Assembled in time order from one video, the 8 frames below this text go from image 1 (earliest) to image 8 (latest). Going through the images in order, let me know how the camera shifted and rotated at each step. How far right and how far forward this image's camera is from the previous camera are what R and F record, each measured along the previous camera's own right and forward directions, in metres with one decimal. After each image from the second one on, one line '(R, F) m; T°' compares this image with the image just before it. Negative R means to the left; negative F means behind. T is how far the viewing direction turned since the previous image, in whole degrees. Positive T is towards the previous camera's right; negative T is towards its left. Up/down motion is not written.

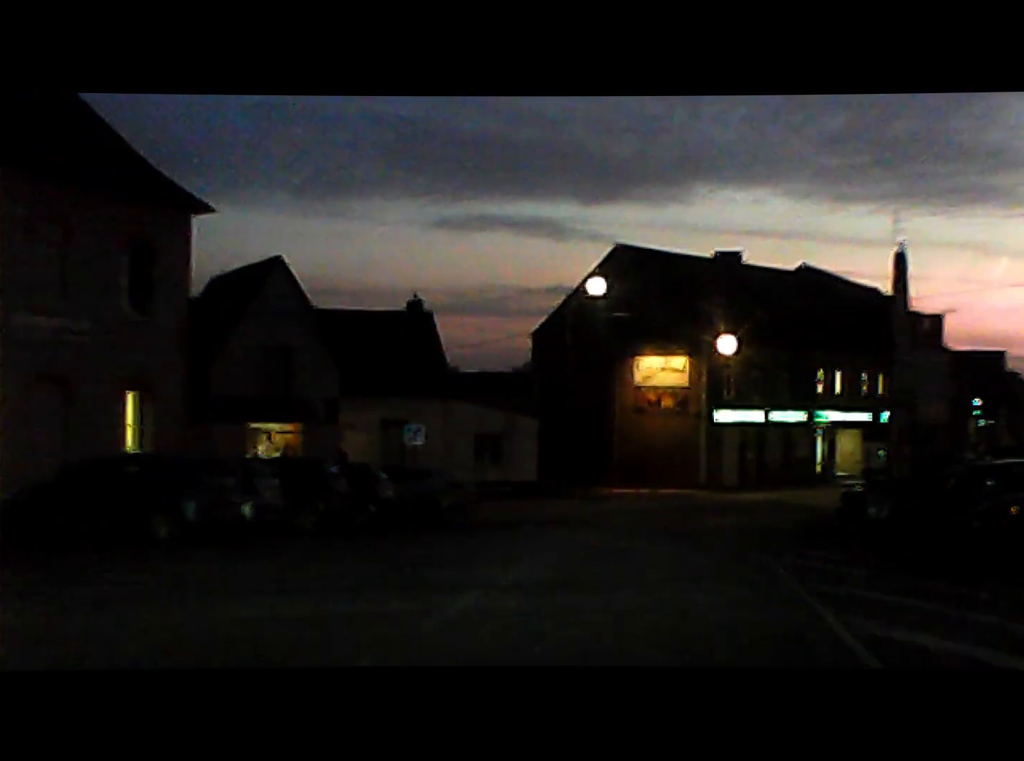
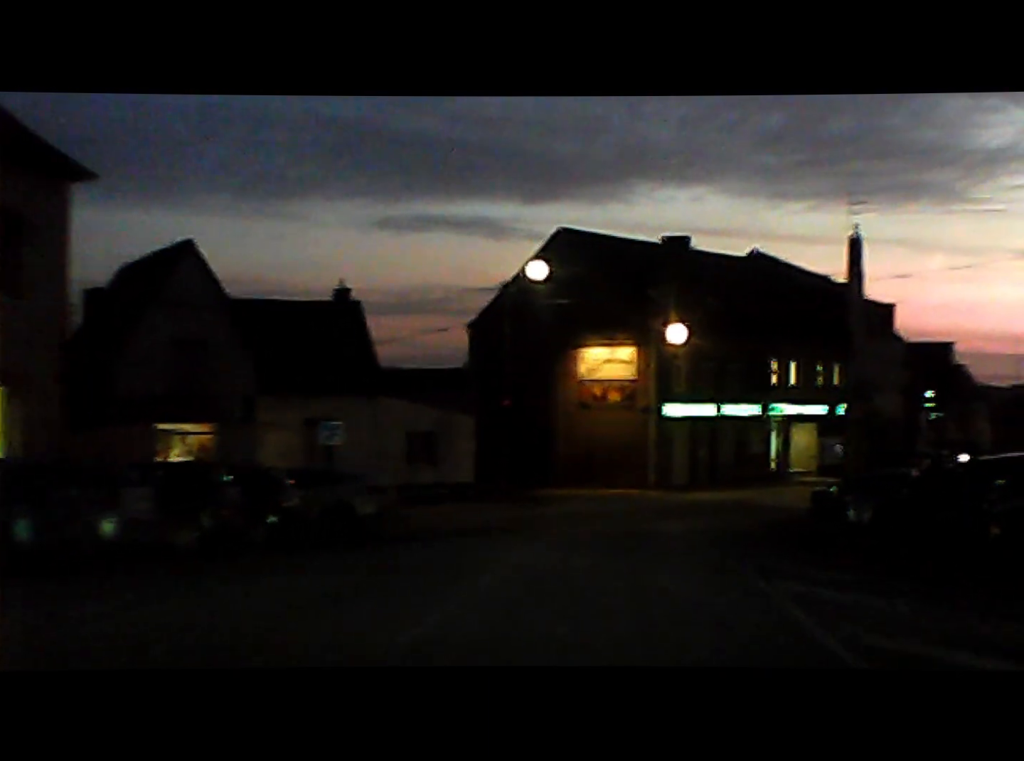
(+0.2, +2.8) m; +3°
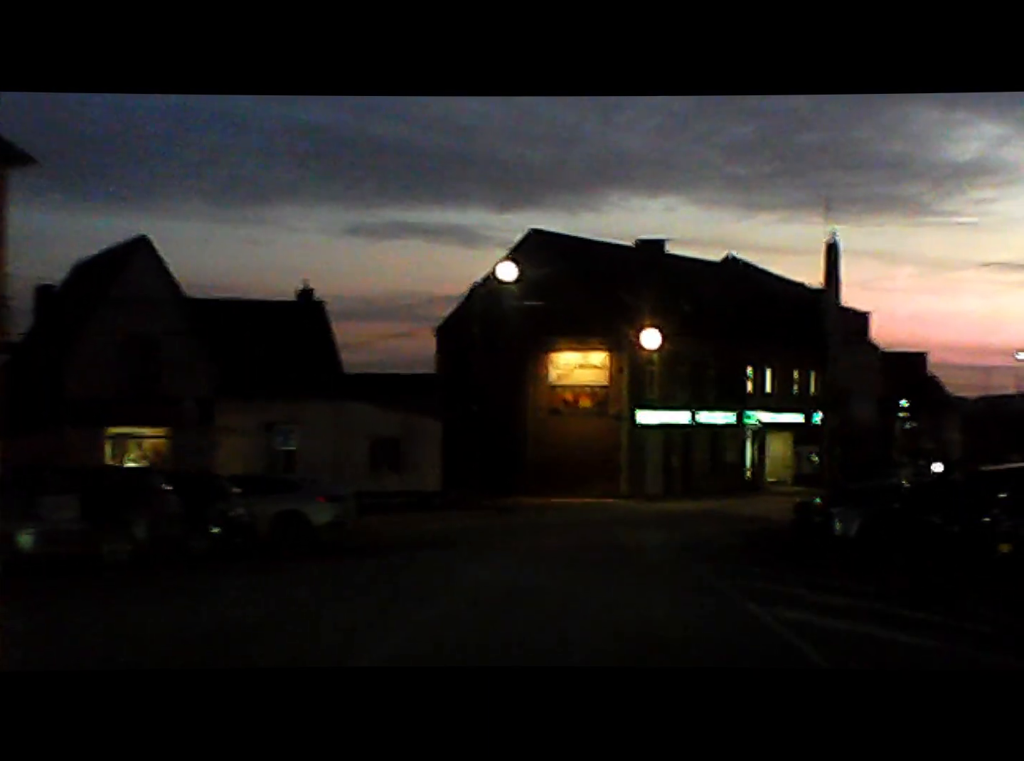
(+0.1, +1.2) m; +2°
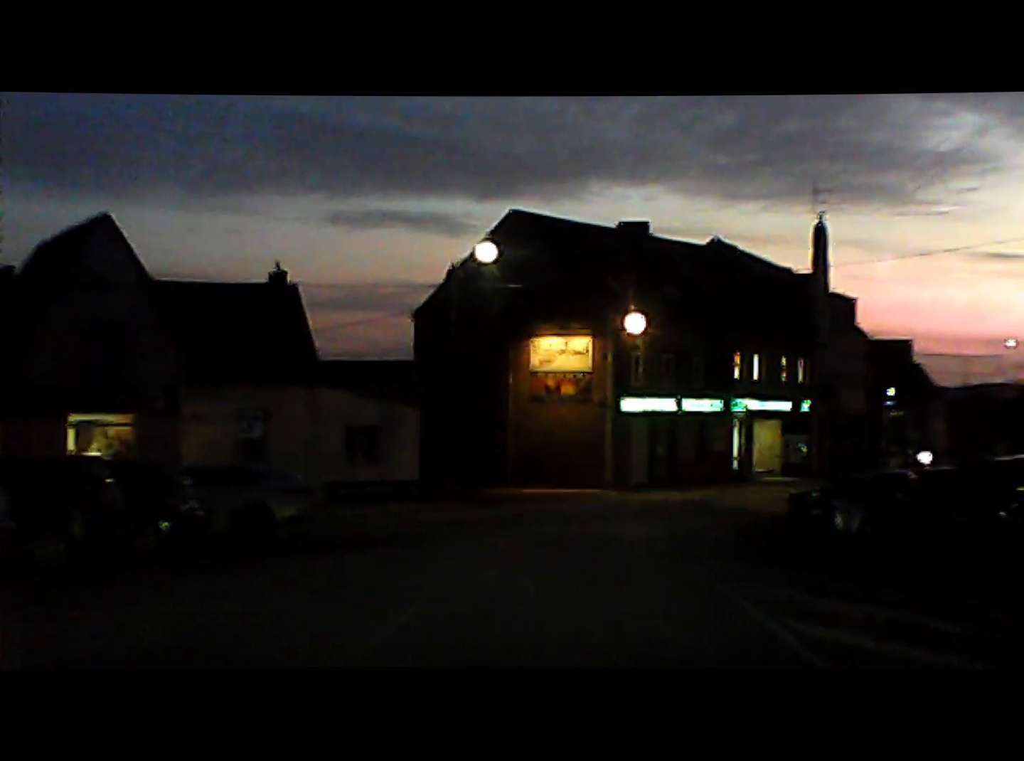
(+0.1, +1.2) m; +1°
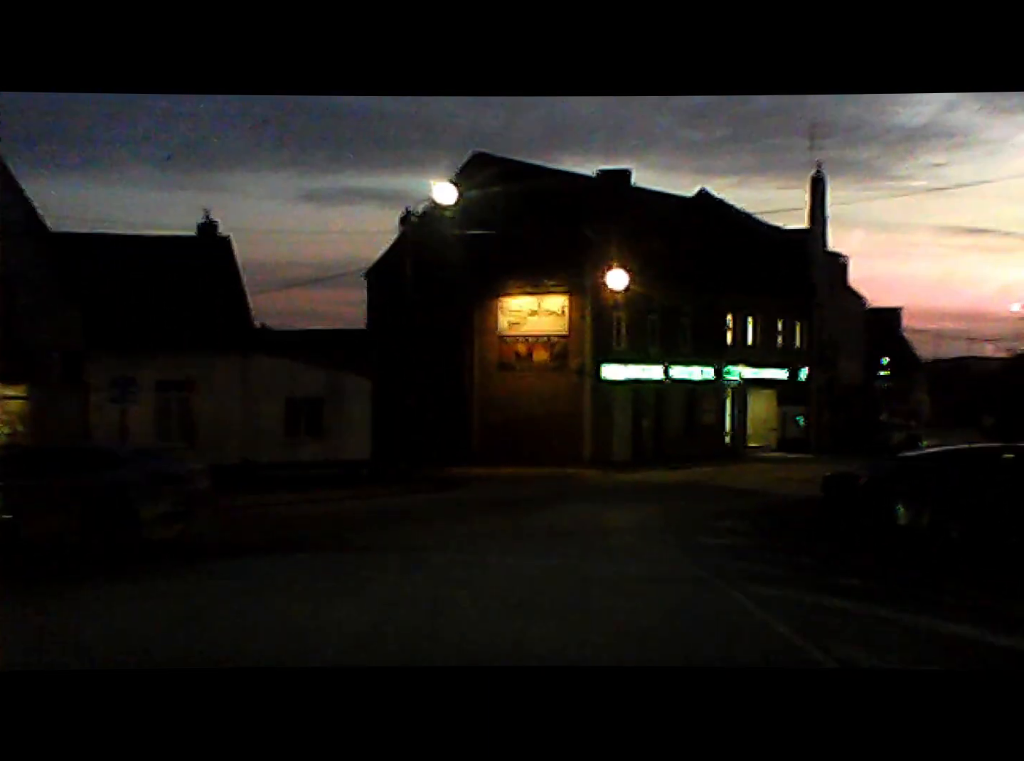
(+0.2, +4.2) m; +1°
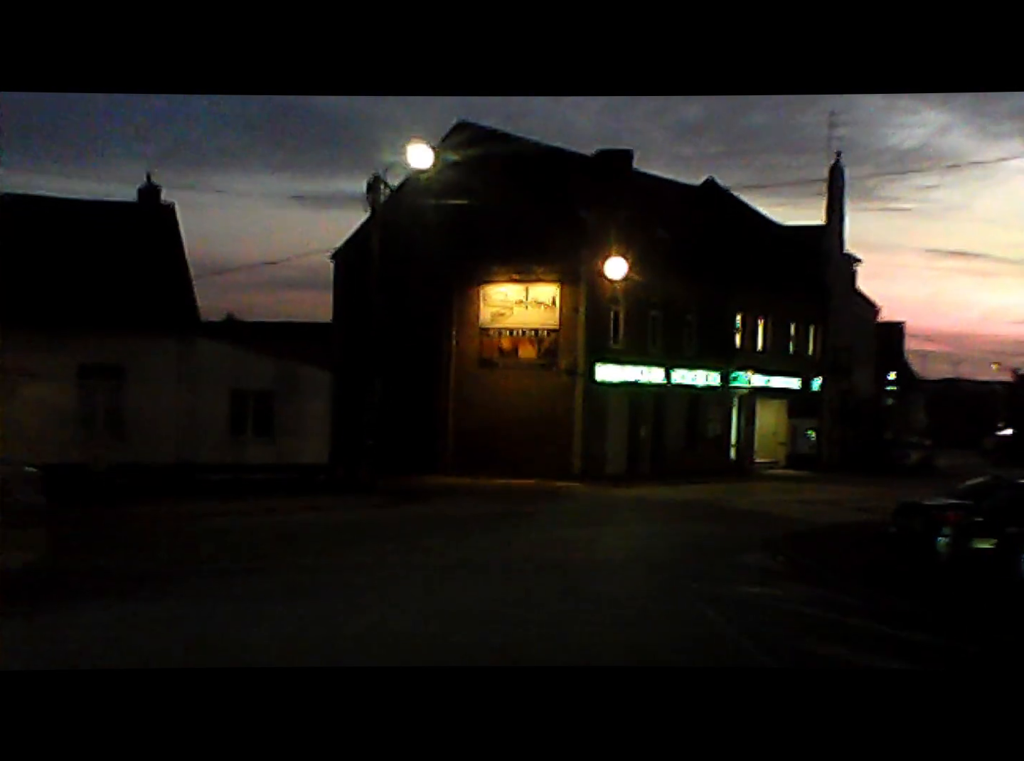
(+0.1, +3.6) m; +1°
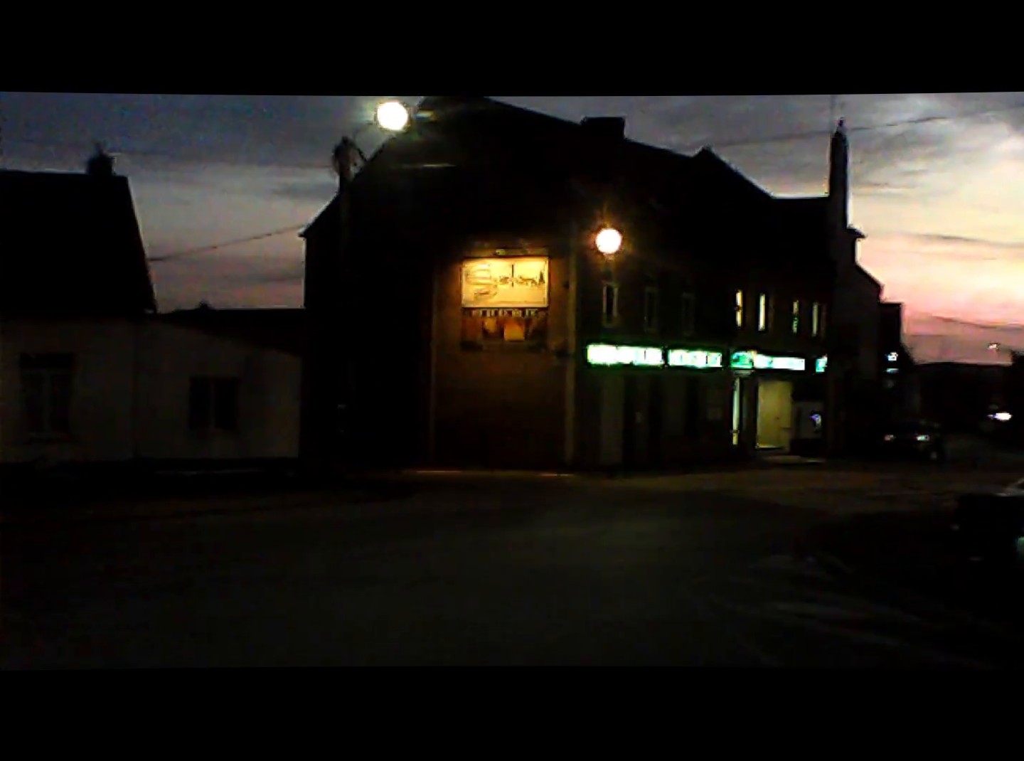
(+0.1, +2.0) m; +1°
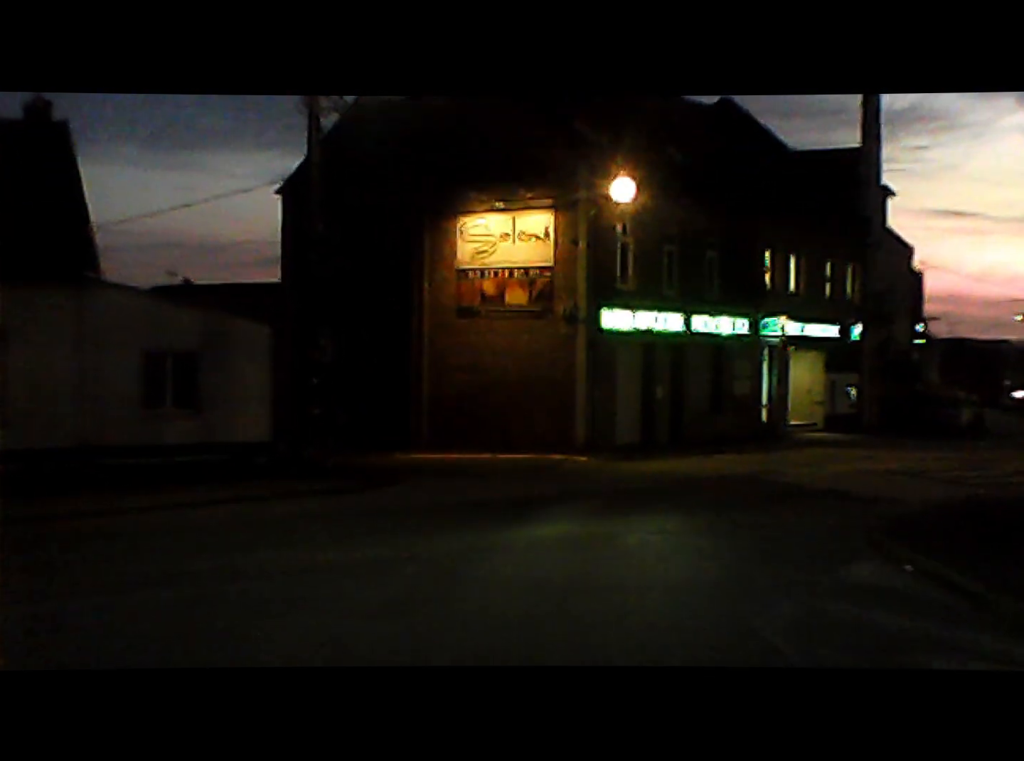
(+0.1, +2.9) m; 0°
